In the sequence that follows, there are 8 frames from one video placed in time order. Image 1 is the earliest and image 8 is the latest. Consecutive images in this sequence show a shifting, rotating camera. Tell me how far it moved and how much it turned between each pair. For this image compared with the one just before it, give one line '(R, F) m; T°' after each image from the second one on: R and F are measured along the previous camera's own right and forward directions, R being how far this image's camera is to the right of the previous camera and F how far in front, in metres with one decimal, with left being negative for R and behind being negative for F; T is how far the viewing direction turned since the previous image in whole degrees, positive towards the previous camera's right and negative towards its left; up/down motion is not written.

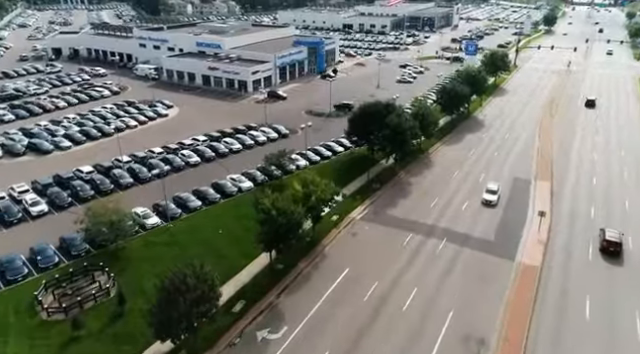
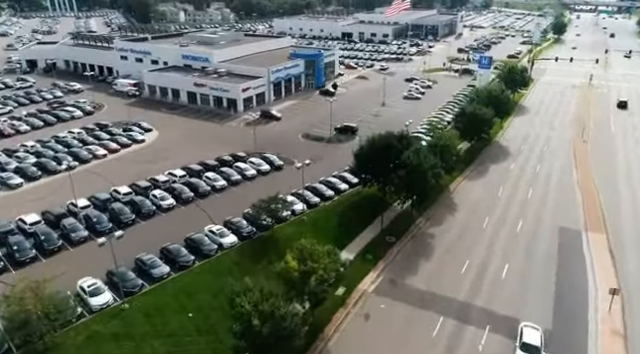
(-0.2, +7.9) m; 0°
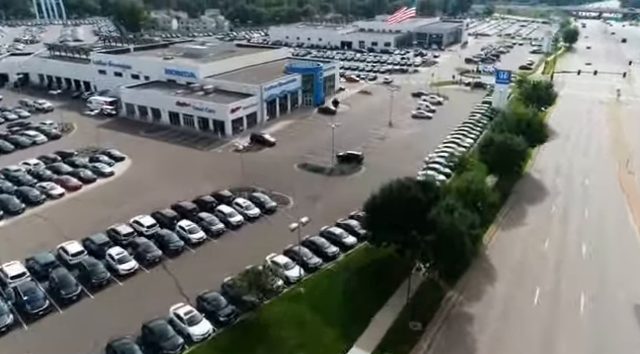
(-0.2, +8.0) m; 0°
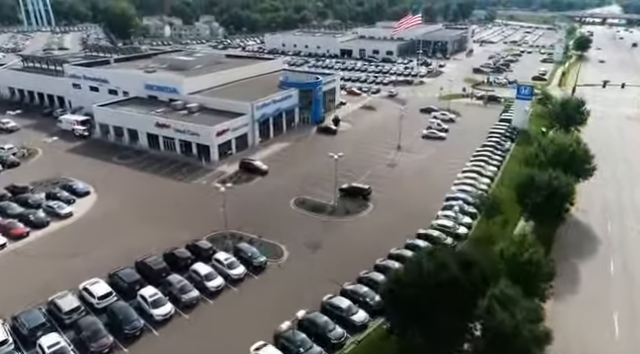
(-0.2, +7.5) m; 0°
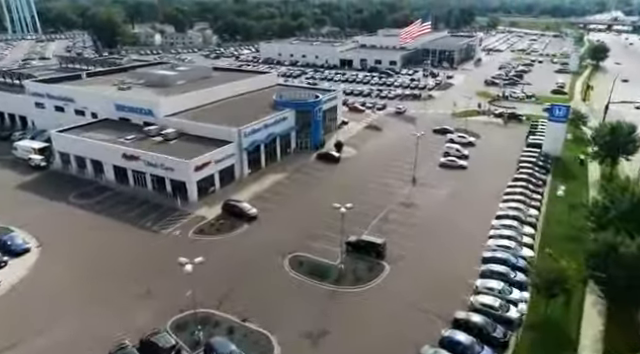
(-0.3, +8.7) m; 0°
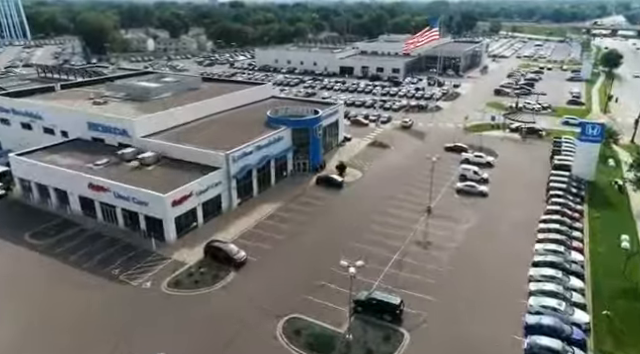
(-0.2, +6.3) m; 0°
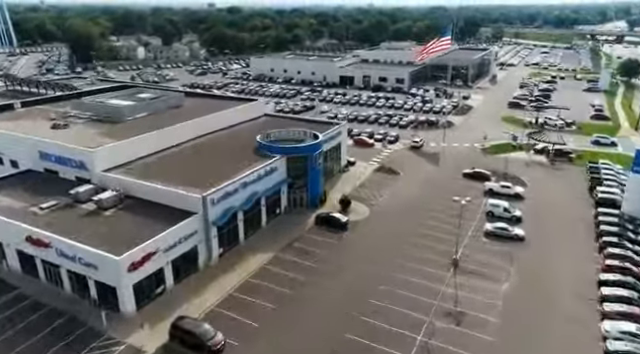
(-0.2, +7.8) m; 0°
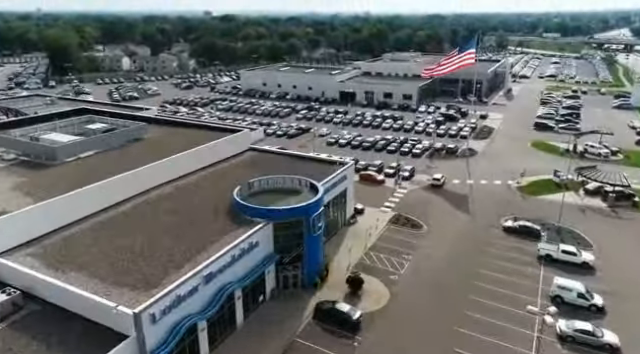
(-0.2, +11.5) m; 0°
